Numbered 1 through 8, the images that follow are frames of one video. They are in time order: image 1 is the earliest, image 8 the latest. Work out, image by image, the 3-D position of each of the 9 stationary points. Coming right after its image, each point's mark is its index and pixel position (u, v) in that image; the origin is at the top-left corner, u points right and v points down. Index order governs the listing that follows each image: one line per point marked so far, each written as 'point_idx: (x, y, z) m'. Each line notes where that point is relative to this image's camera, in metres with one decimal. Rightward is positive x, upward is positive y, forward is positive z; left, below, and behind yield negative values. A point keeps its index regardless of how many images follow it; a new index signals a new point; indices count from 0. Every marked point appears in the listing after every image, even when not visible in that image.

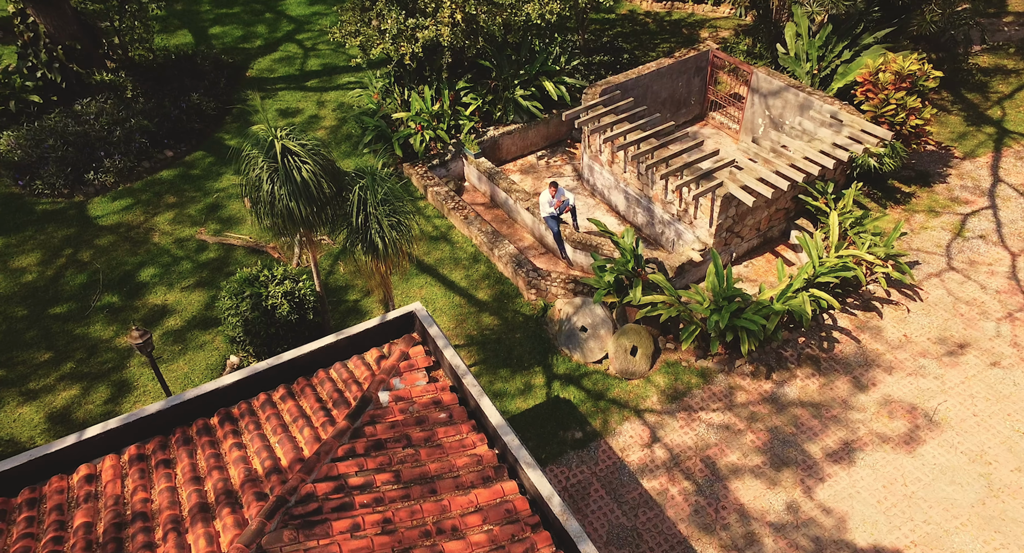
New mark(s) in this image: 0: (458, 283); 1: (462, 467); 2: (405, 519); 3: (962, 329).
0: (-0.9, -0.1, +13.1) m
1: (-0.5, -1.7, +6.8) m
2: (-0.9, -2.0, +6.3) m
3: (+6.9, -0.8, +11.5) m
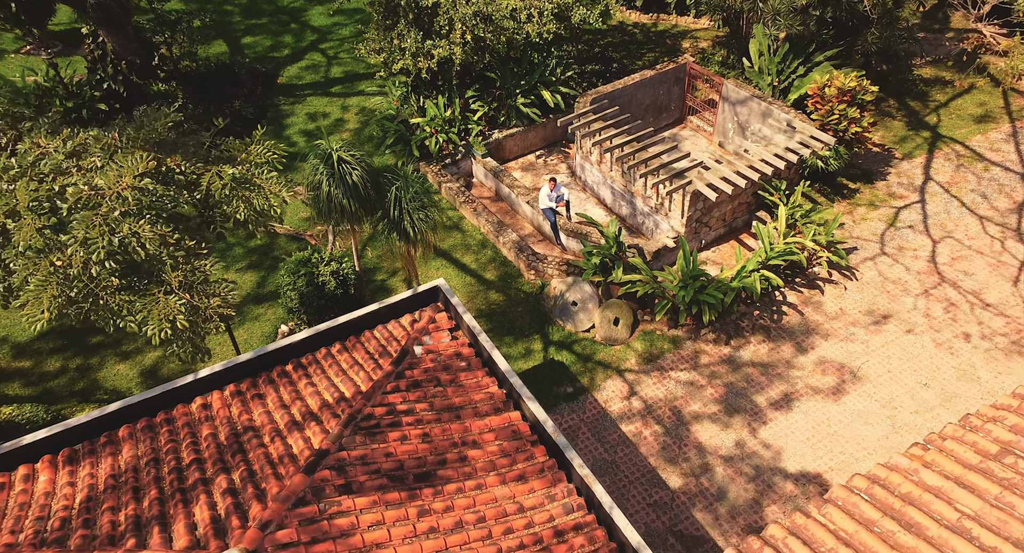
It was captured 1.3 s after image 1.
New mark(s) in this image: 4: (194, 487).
0: (-0.9, +0.2, +15.5) m
1: (-0.4, -1.5, +9.3) m
2: (-0.8, -1.8, +8.7) m
3: (+6.9, -0.5, +14.0) m
4: (-3.3, -2.1, +7.8) m
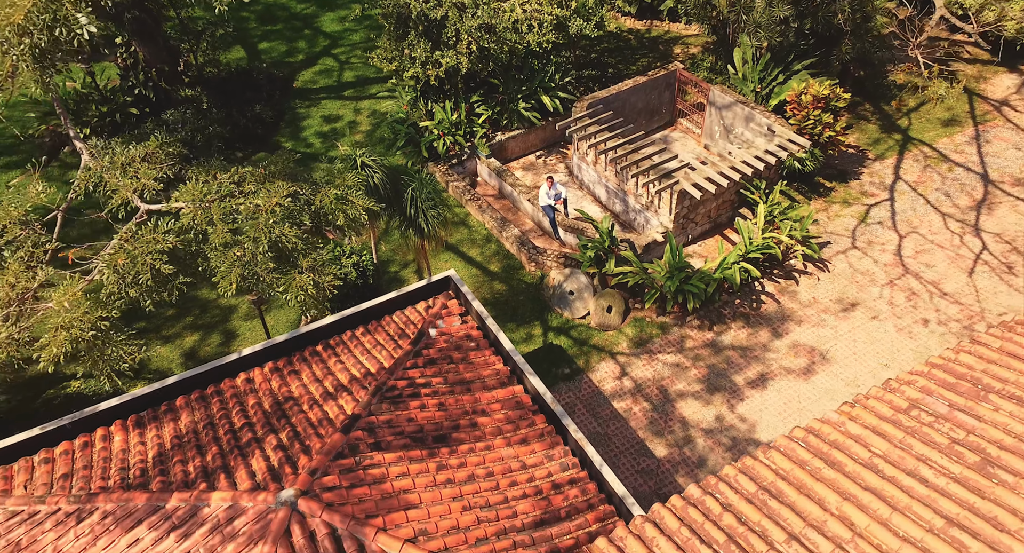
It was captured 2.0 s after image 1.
0: (-0.8, +0.4, +16.9) m
1: (-0.3, -1.4, +10.7) m
2: (-0.8, -1.7, +10.2) m
3: (+7.0, -0.3, +15.4) m
4: (-3.2, -2.0, +9.3) m
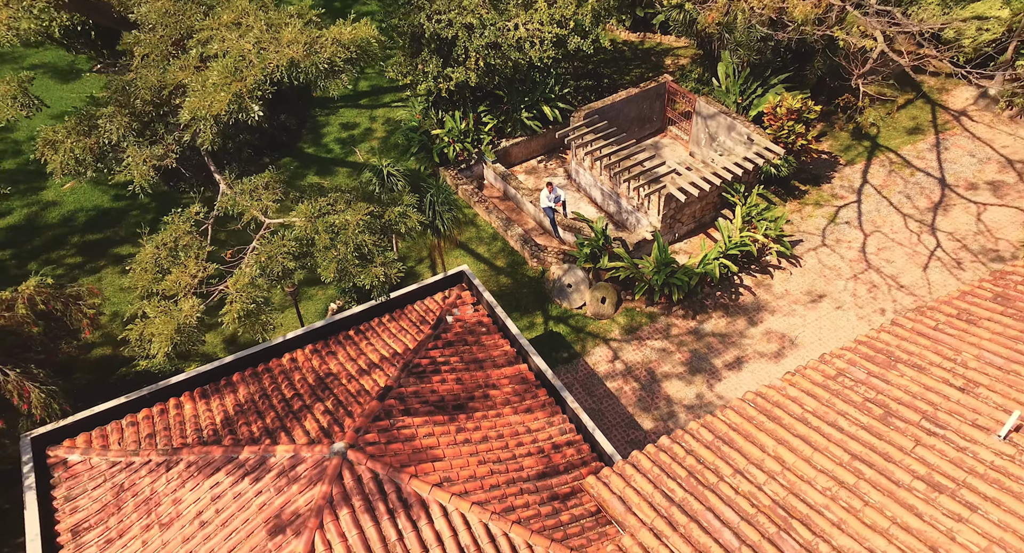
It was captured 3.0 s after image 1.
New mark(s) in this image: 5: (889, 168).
0: (-0.7, +0.5, +18.8) m
1: (-0.2, -1.3, +12.6) m
2: (-0.7, -1.6, +12.1) m
3: (+7.1, -0.2, +17.3) m
4: (-3.1, -2.0, +11.1) m
5: (+9.7, +2.8, +19.6) m
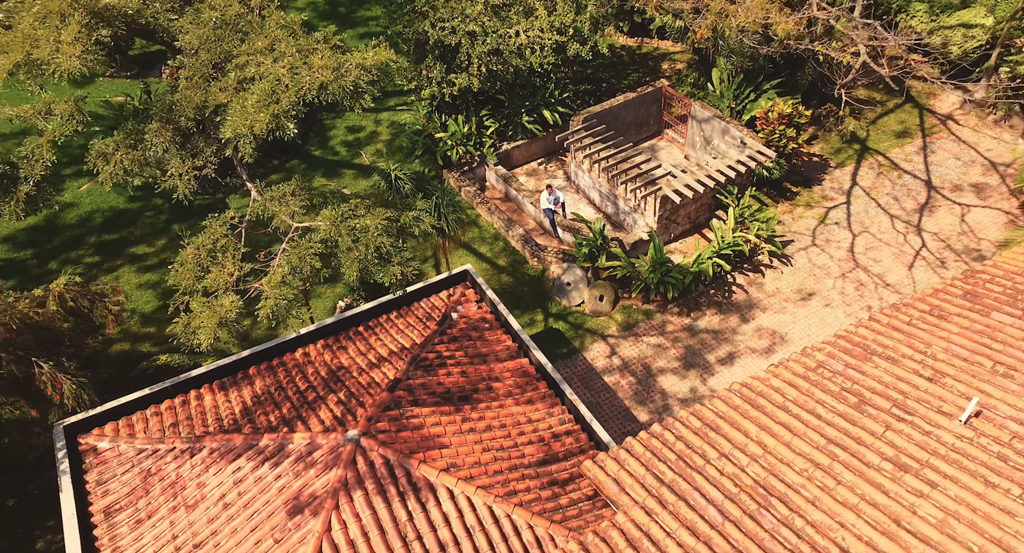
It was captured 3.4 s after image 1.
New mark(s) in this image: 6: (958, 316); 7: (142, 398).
0: (-0.7, +0.6, +19.5) m
1: (-0.2, -1.3, +13.3) m
2: (-0.6, -1.6, +12.7) m
3: (+7.1, -0.2, +18.0) m
4: (-3.1, -1.9, +11.8) m
5: (+9.7, +2.8, +20.3) m
6: (+5.7, -0.5, +9.7) m
7: (-5.8, -1.9, +12.0) m
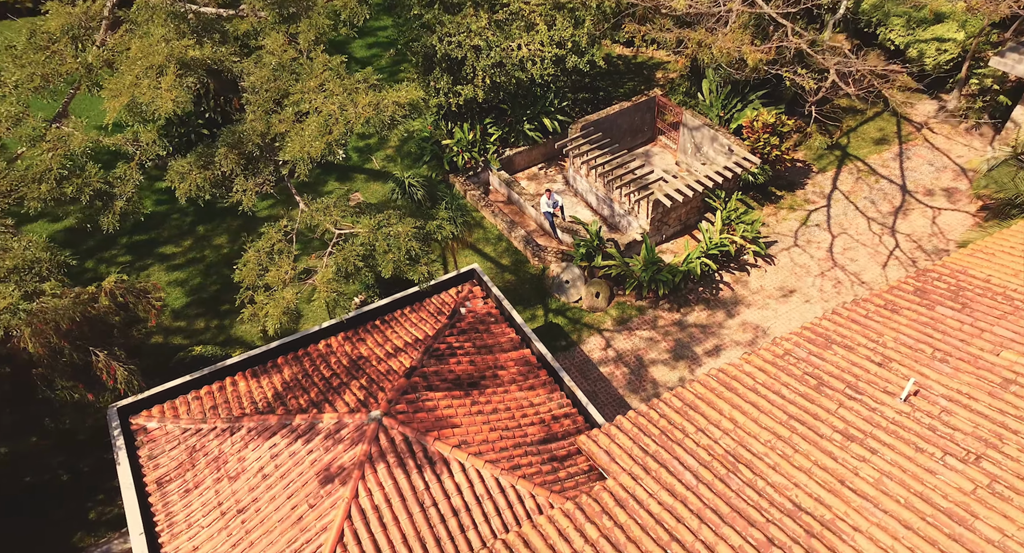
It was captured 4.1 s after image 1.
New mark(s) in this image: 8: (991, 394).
0: (-0.6, +0.6, +20.8) m
1: (-0.1, -1.2, +14.7) m
2: (-0.6, -1.6, +14.1) m
3: (+7.2, -0.1, +19.4) m
4: (-3.0, -1.9, +13.2) m
5: (+9.8, +2.9, +21.6) m
6: (+5.8, -0.5, +11.1) m
7: (-5.8, -1.9, +13.3) m
8: (+5.9, -1.4, +9.3) m
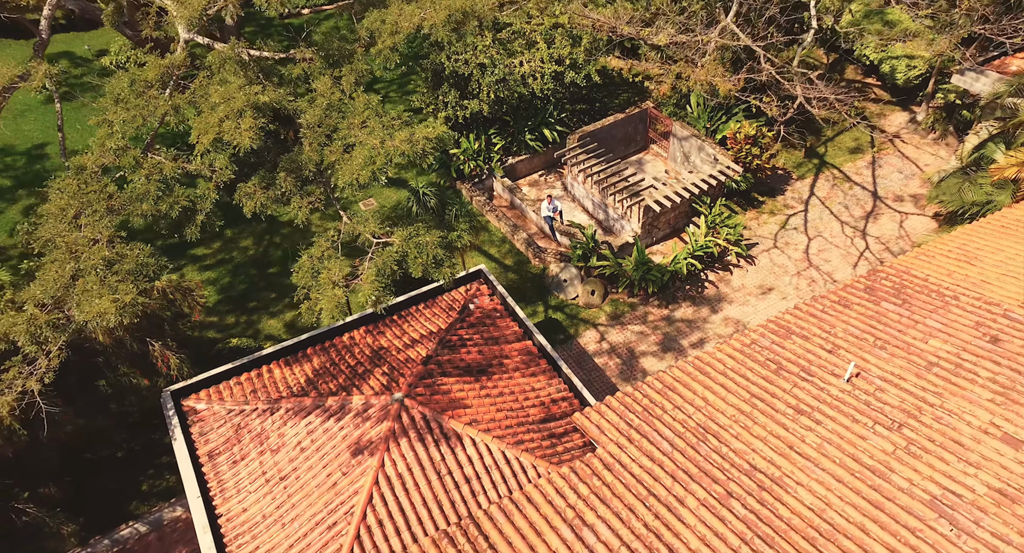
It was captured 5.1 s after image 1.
0: (-0.5, +0.6, +22.7) m
1: (-0.1, -1.2, +16.5) m
2: (-0.5, -1.6, +16.0) m
3: (+7.3, -0.1, +21.2) m
4: (-2.9, -1.9, +15.1) m
5: (+9.9, +2.9, +23.5) m
6: (+5.8, -0.5, +12.9) m
7: (-5.7, -1.9, +15.2) m
8: (+5.9, -1.4, +11.1) m
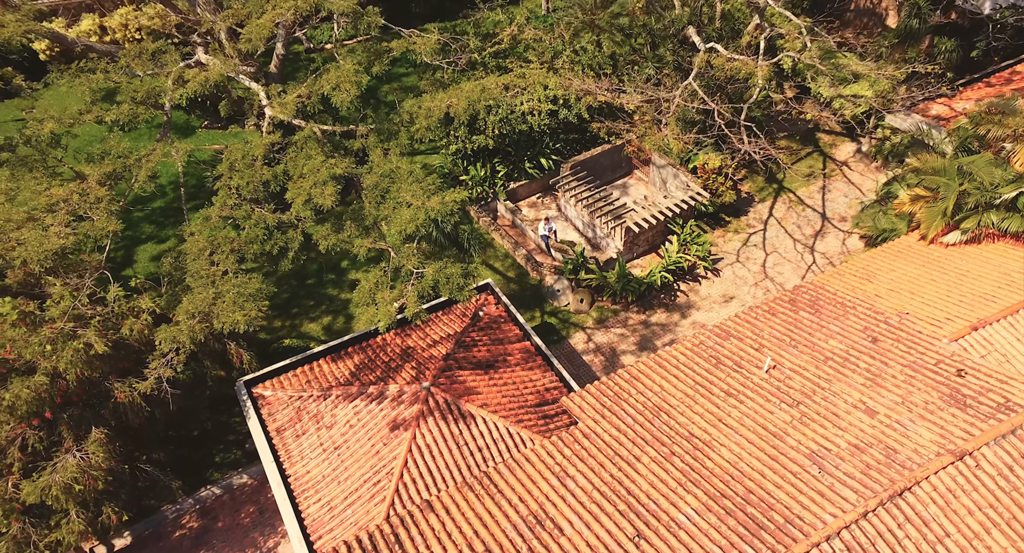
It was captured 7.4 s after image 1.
0: (-0.5, +0.3, +26.5) m
1: (0.0, -1.6, +20.3) m
2: (-0.4, -1.9, +19.8) m
3: (+7.3, -0.5, +25.0) m
4: (-2.9, -2.2, +18.9) m
5: (+9.9, +2.5, +27.3) m
6: (+5.9, -0.8, +16.8) m
7: (-5.6, -2.2, +19.0) m
8: (+6.0, -1.8, +15.0) m
